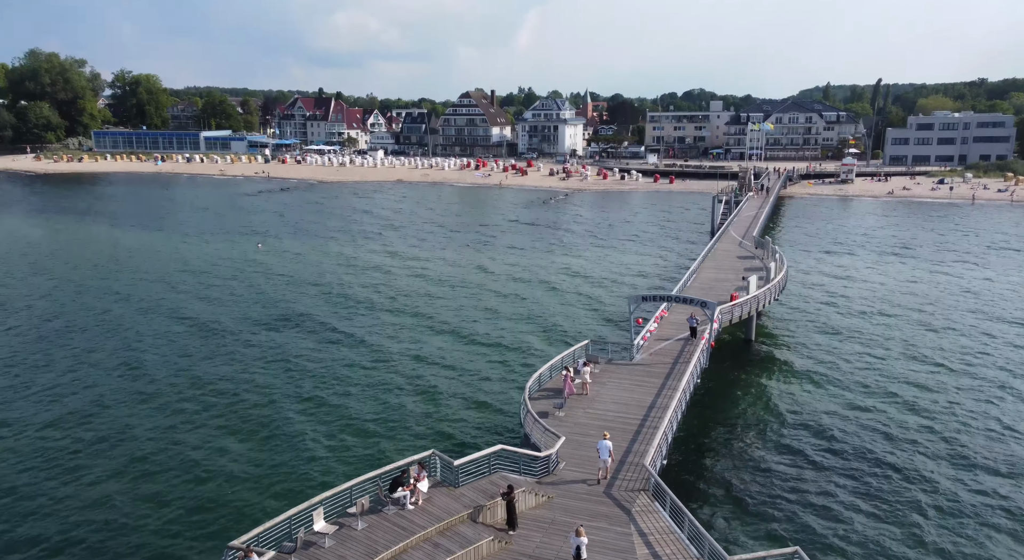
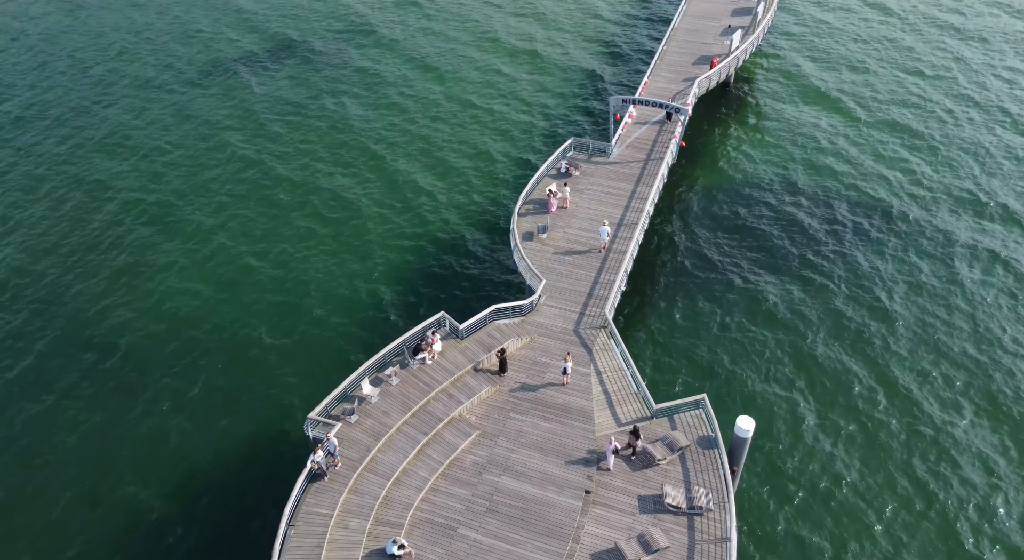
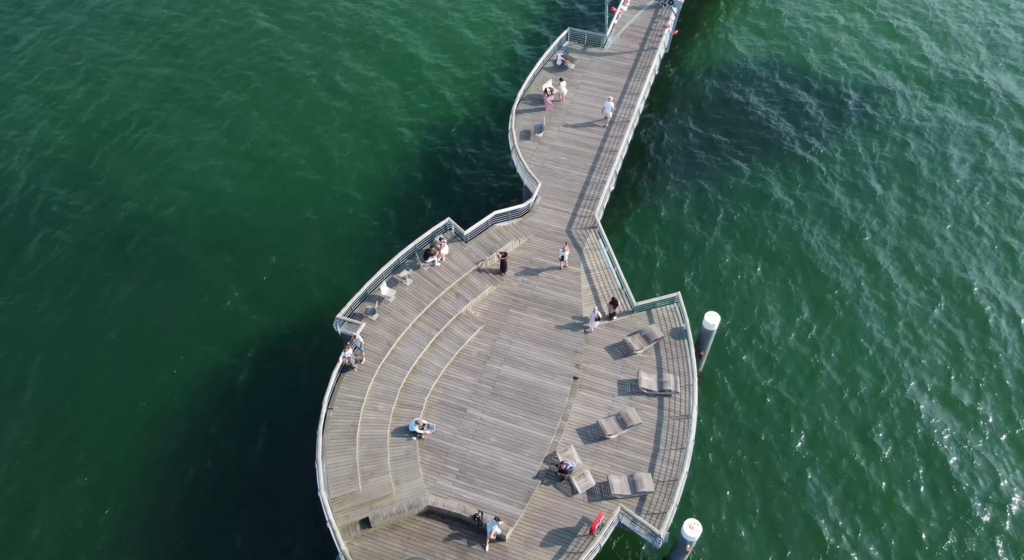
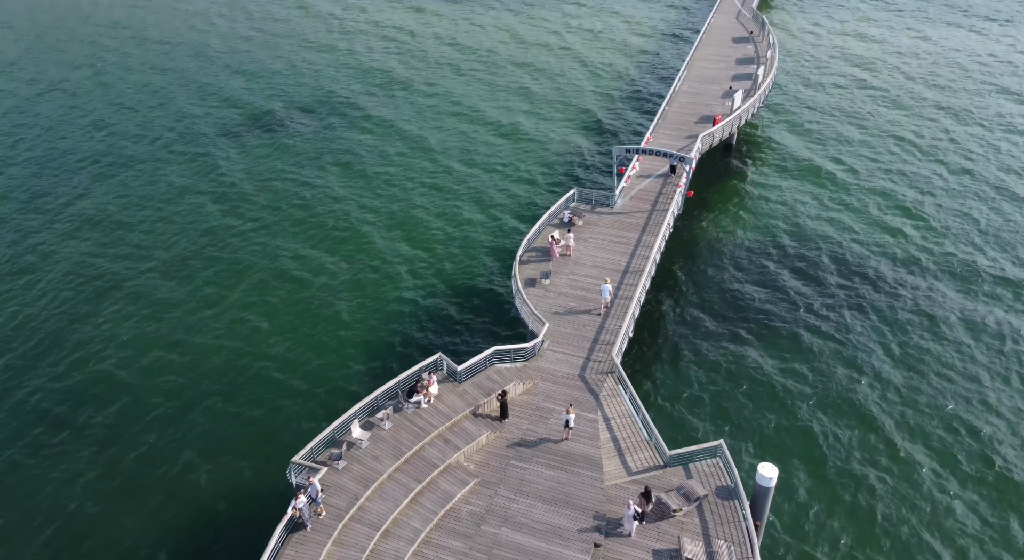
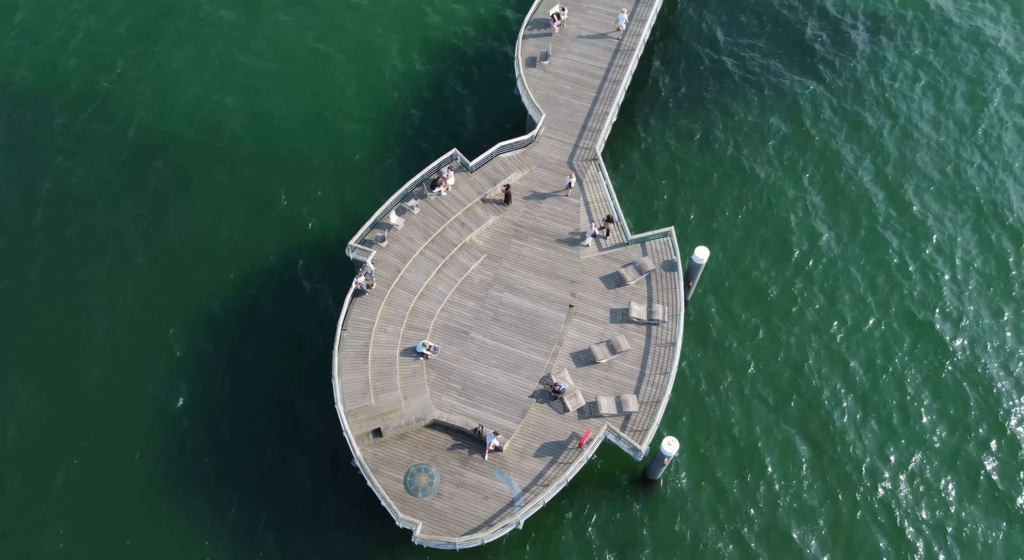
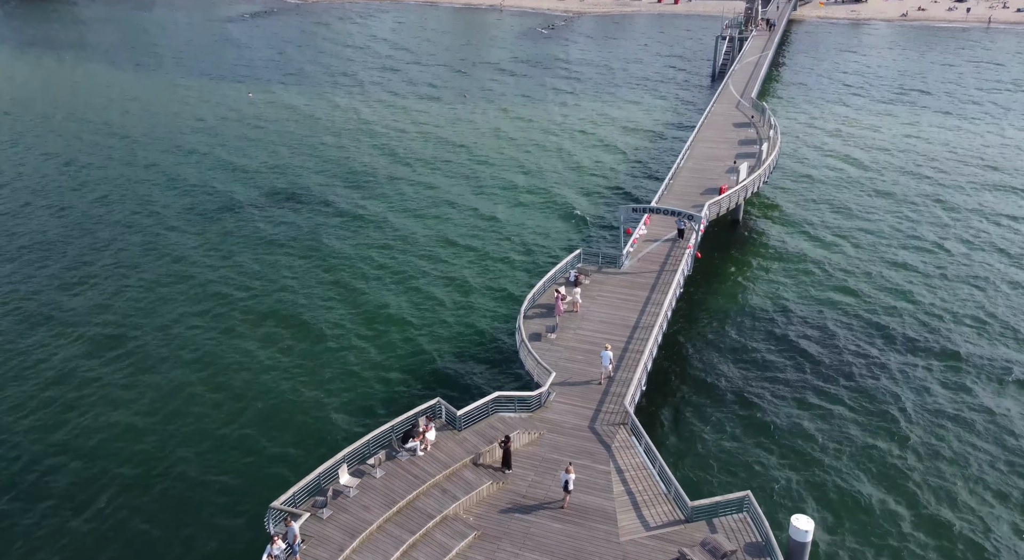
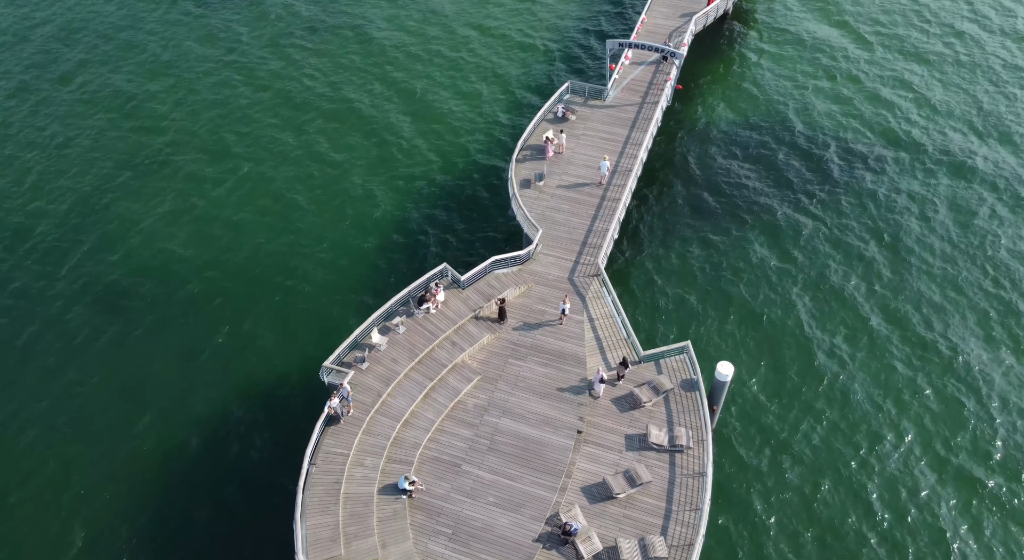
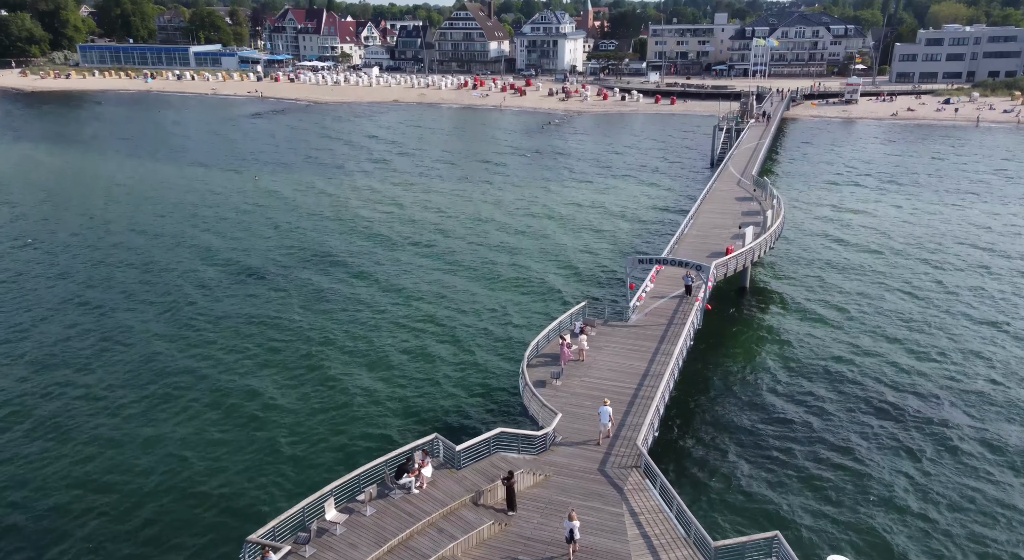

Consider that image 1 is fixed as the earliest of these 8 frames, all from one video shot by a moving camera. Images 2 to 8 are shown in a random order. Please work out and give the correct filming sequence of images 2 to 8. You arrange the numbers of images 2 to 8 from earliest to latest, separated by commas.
8, 6, 4, 2, 7, 3, 5
